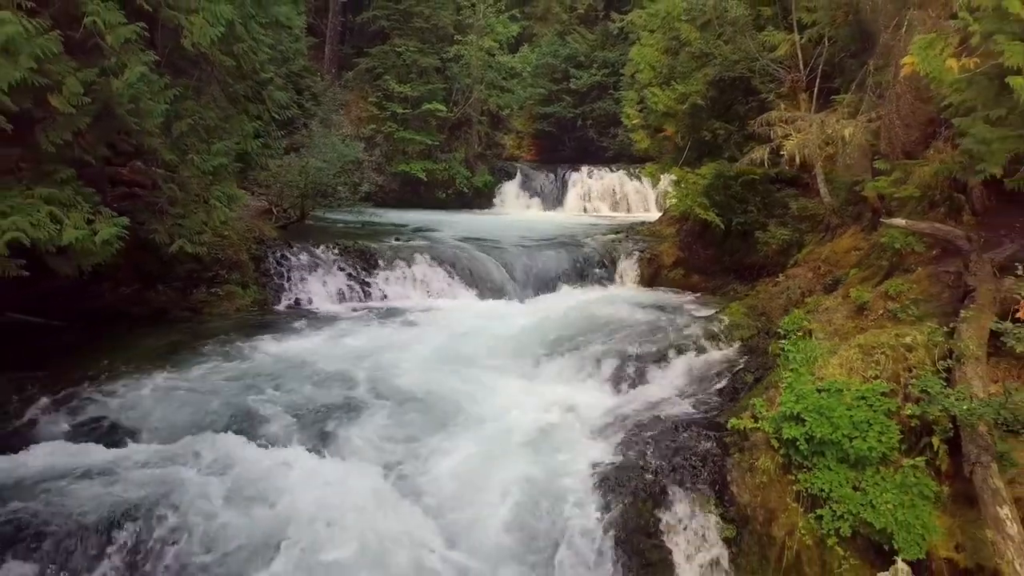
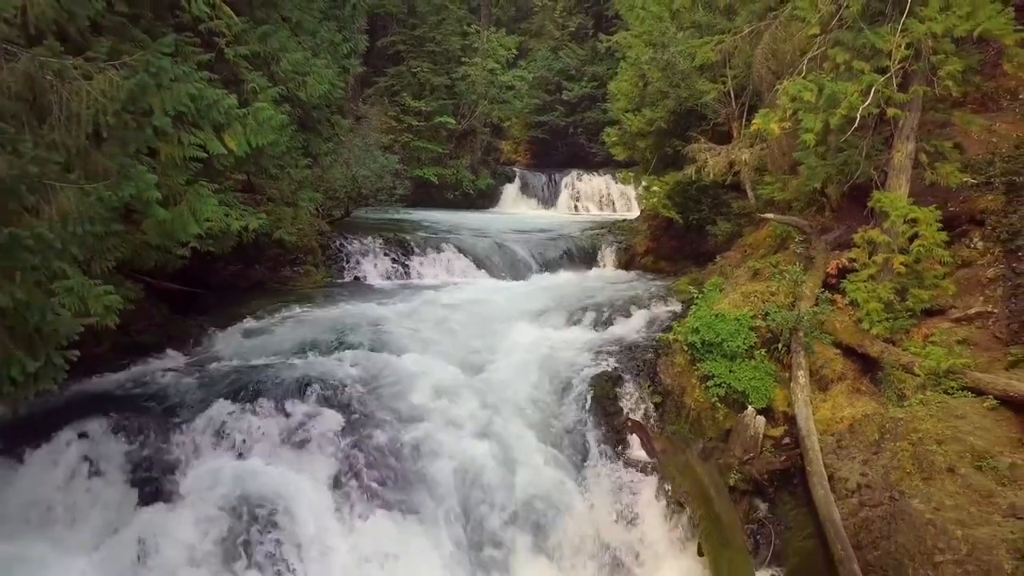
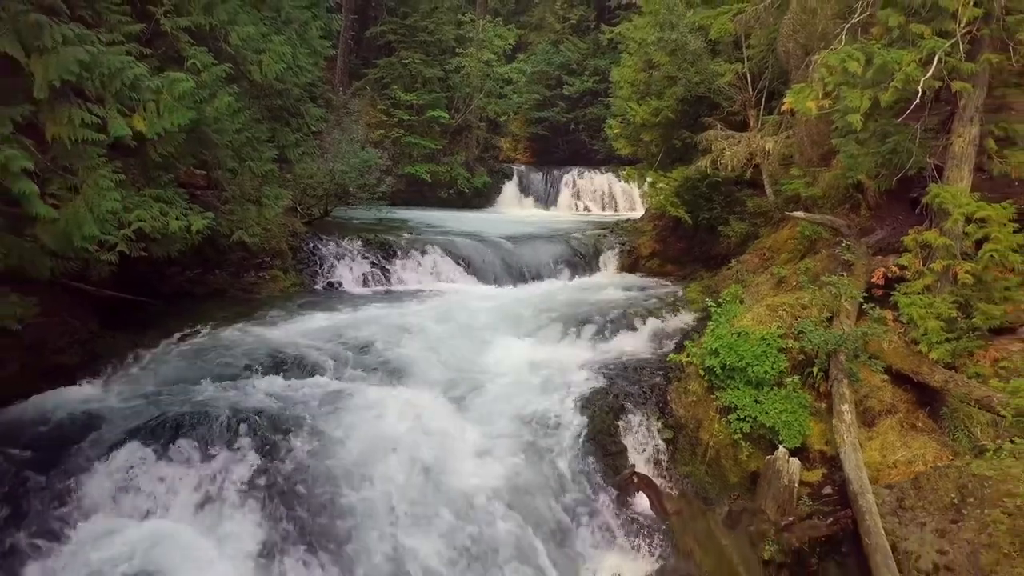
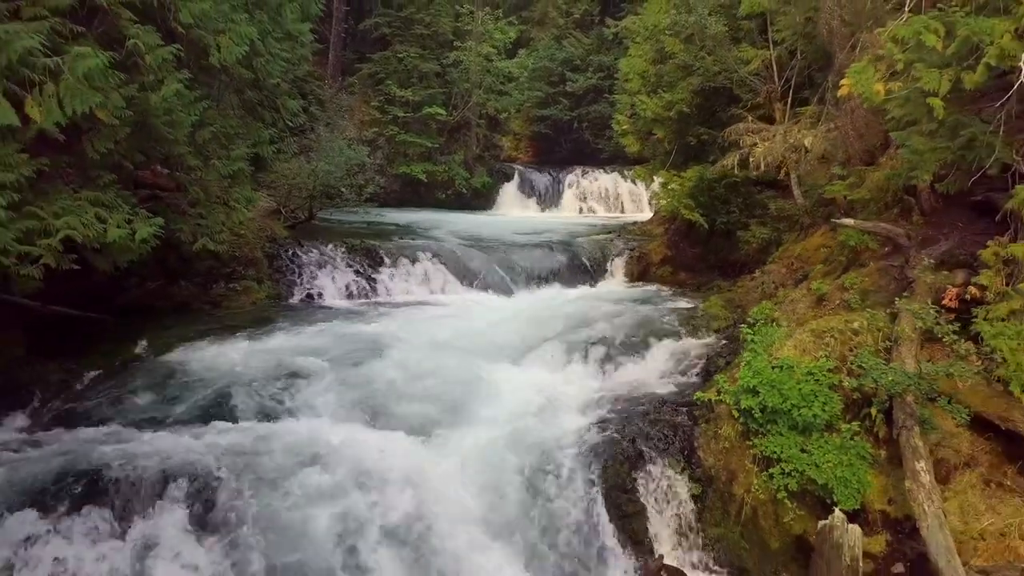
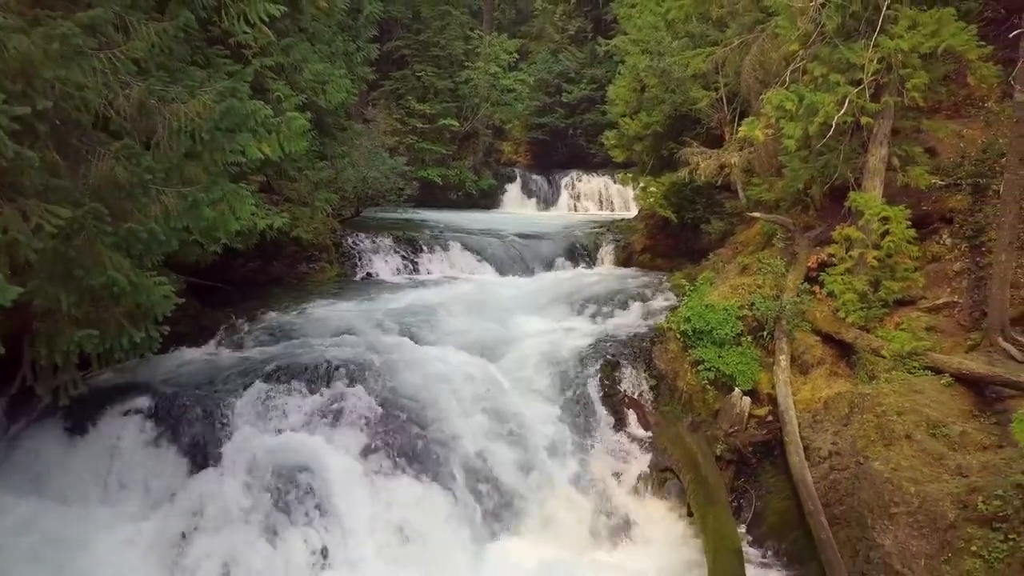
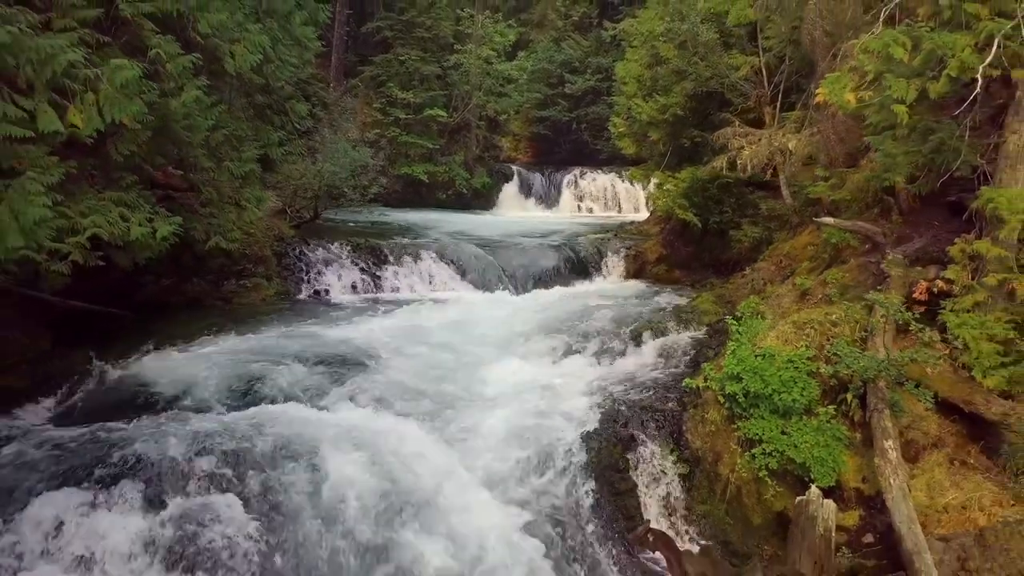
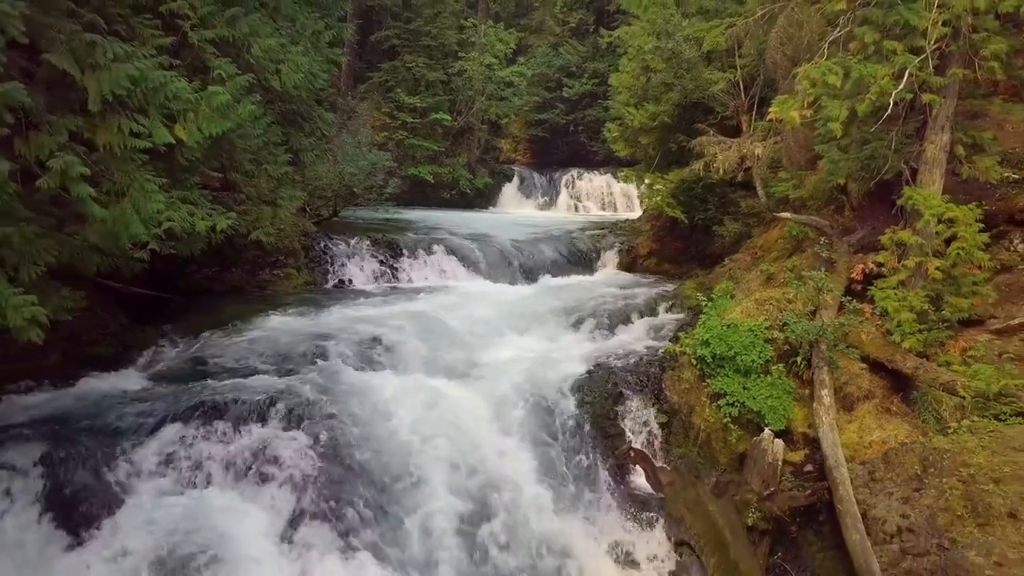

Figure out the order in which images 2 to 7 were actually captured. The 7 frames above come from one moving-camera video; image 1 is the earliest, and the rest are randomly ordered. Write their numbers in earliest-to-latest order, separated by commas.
4, 6, 3, 7, 2, 5
